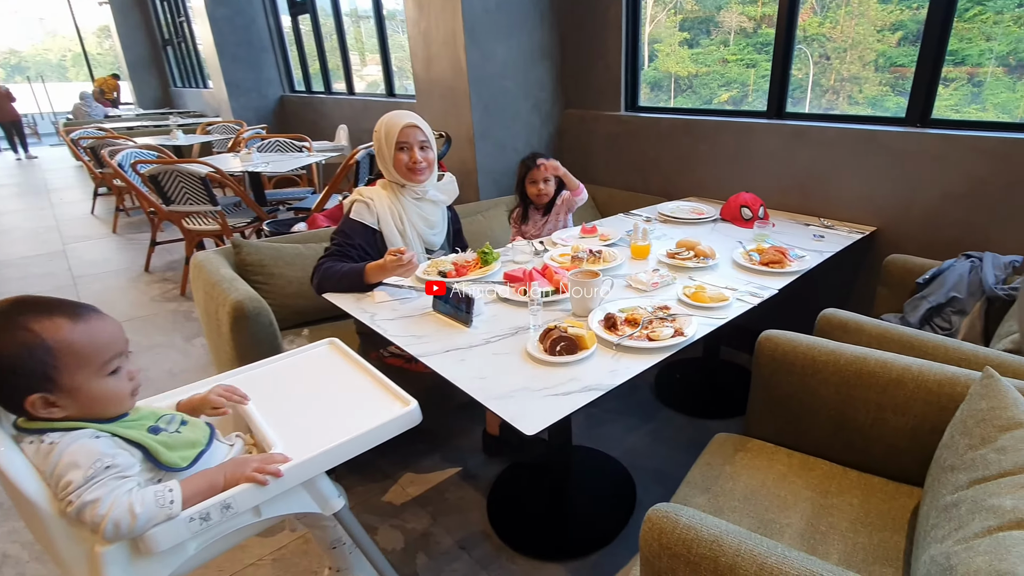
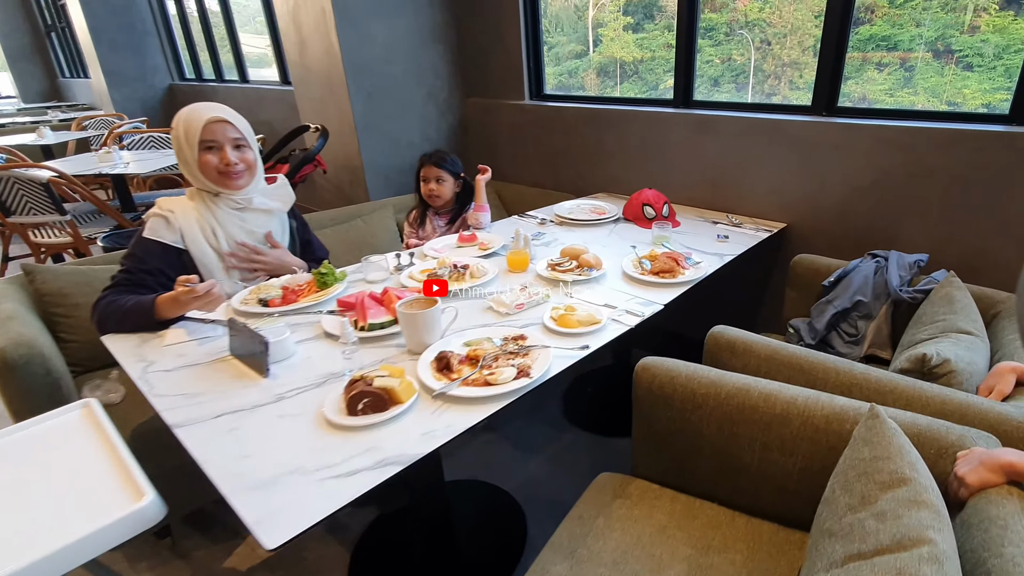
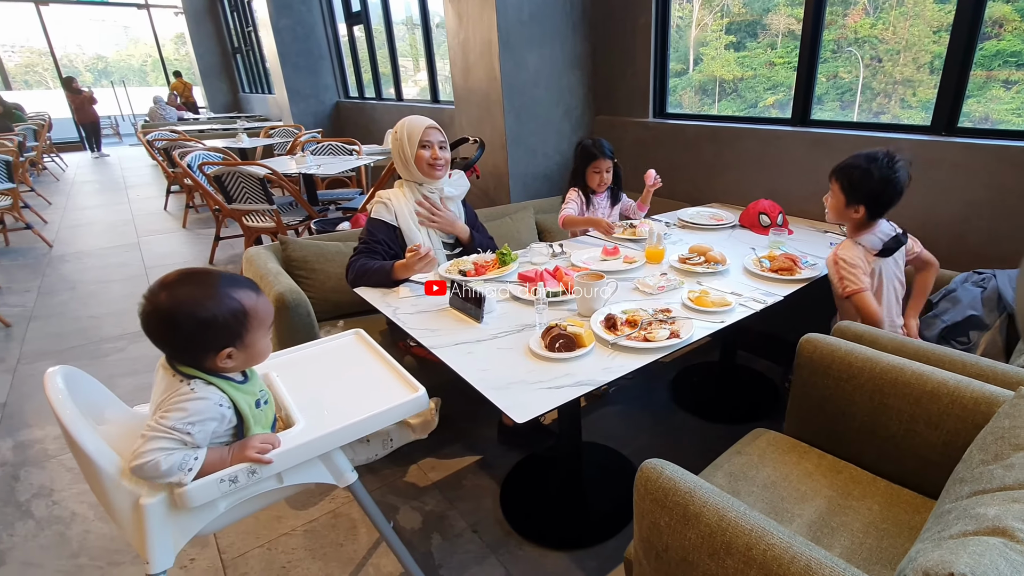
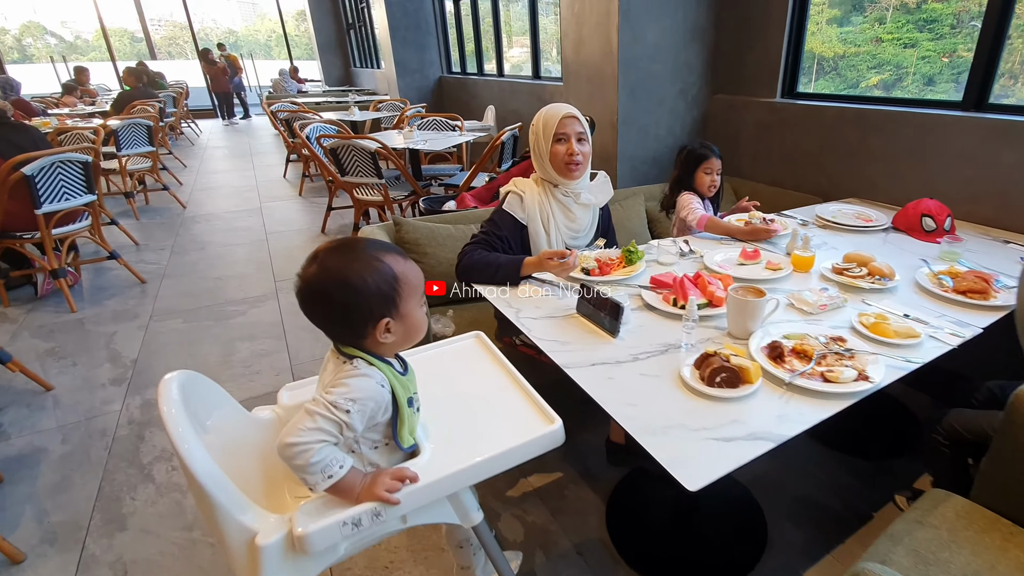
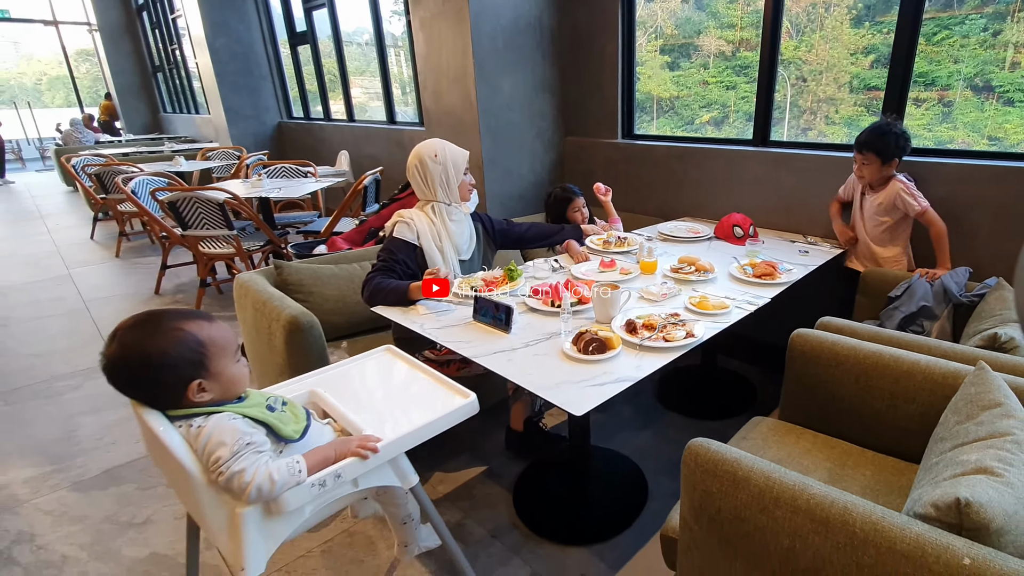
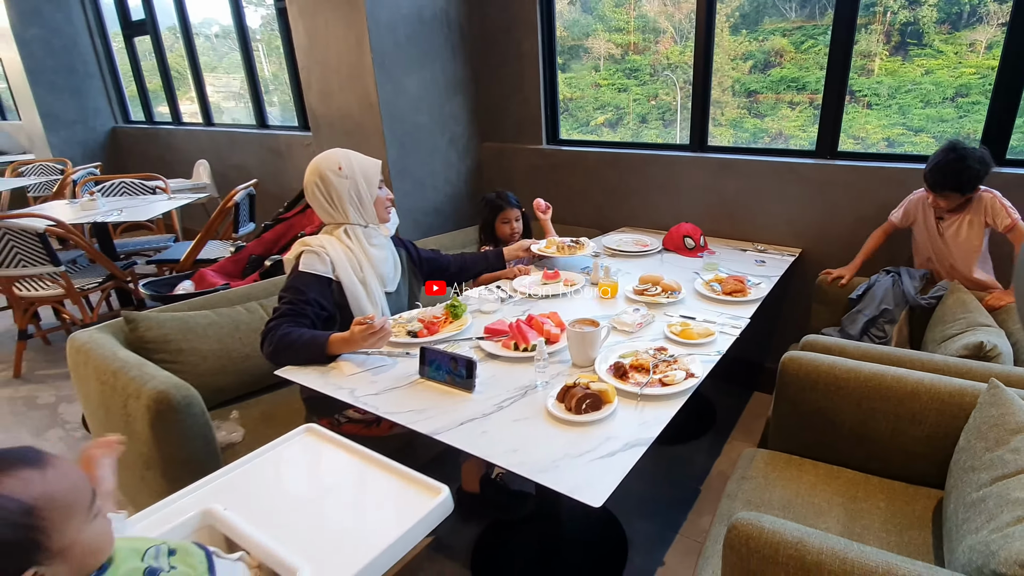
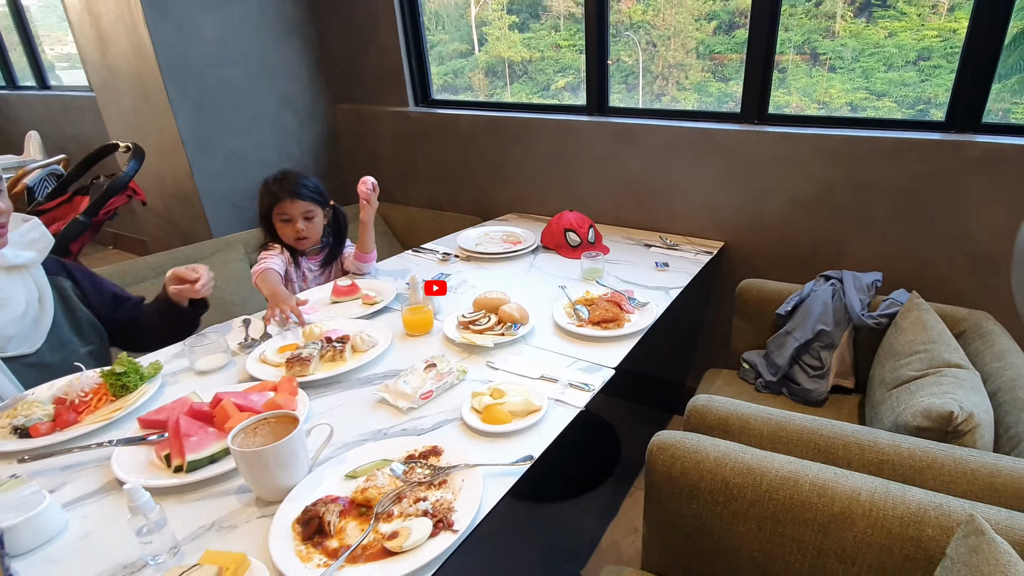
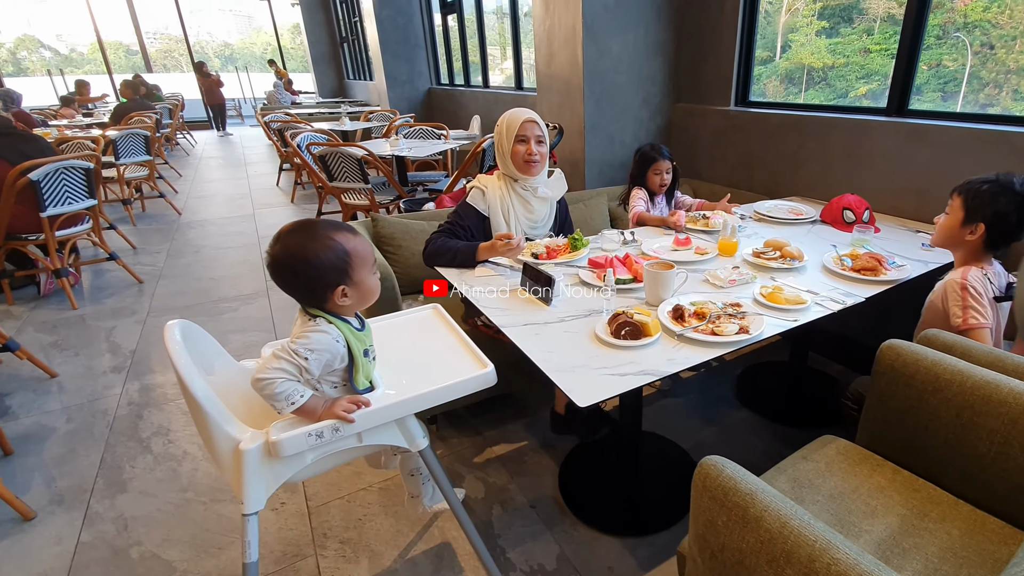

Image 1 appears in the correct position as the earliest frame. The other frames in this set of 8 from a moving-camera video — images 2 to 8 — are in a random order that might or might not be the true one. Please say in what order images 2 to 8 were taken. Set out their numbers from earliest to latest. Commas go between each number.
2, 7, 6, 5, 3, 8, 4
